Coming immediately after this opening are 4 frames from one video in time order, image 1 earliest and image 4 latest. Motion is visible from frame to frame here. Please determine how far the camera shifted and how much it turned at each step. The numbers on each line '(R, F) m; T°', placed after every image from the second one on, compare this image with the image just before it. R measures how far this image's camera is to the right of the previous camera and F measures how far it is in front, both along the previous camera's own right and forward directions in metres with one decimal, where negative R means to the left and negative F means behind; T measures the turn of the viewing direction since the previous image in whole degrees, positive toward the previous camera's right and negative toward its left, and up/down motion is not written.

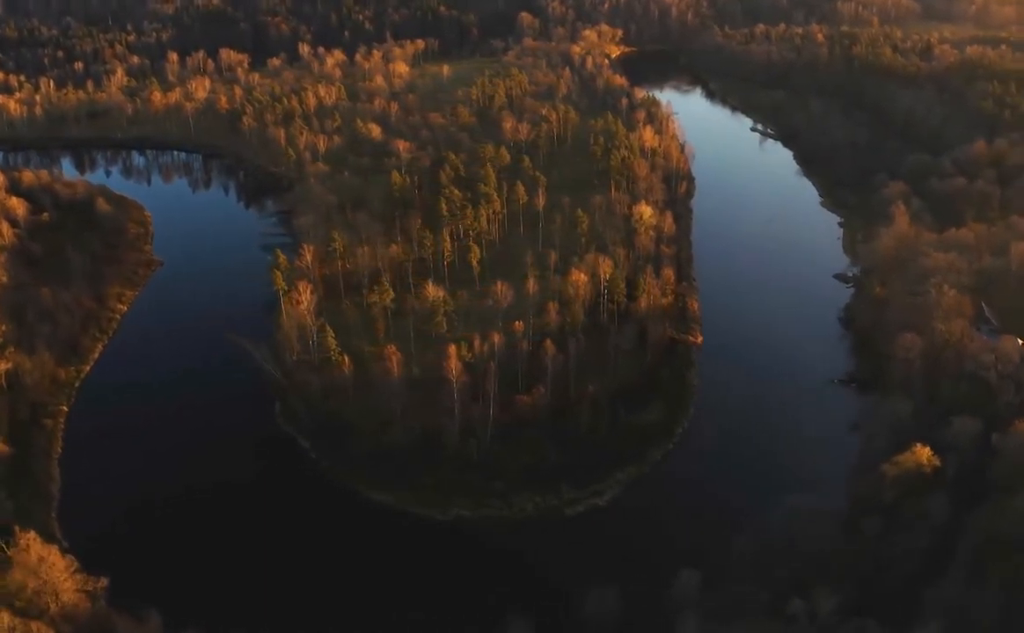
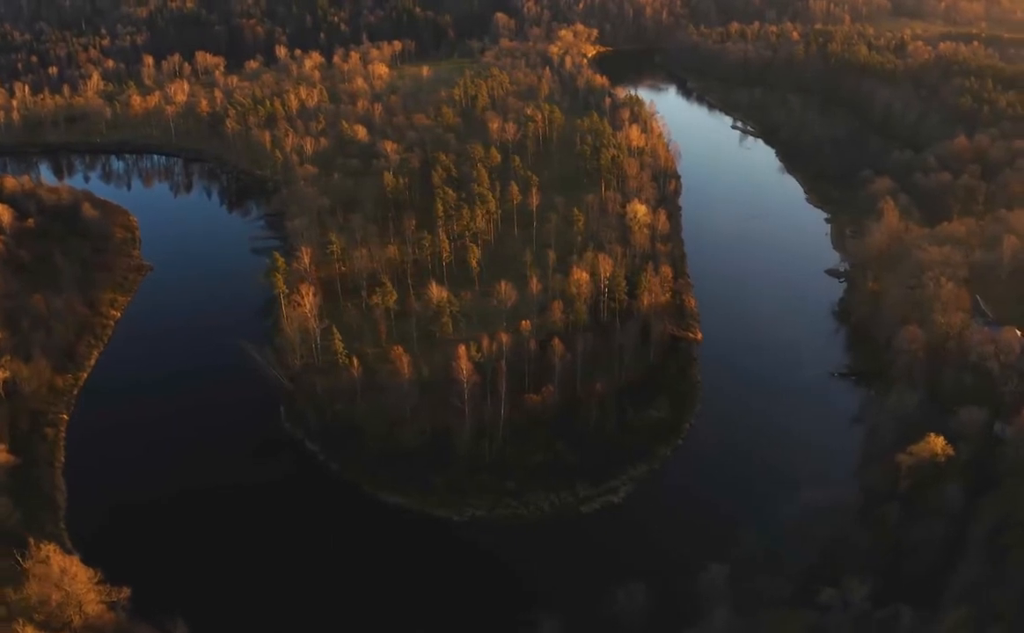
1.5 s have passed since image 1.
(-0.7, +0.1) m; +1°
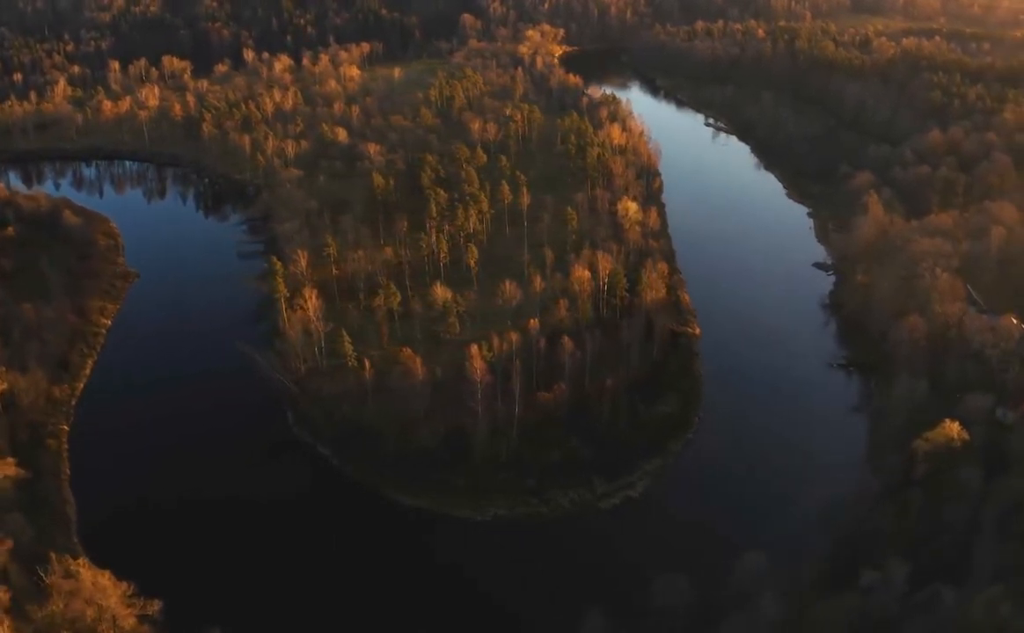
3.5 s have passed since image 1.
(-0.9, +0.2) m; +2°
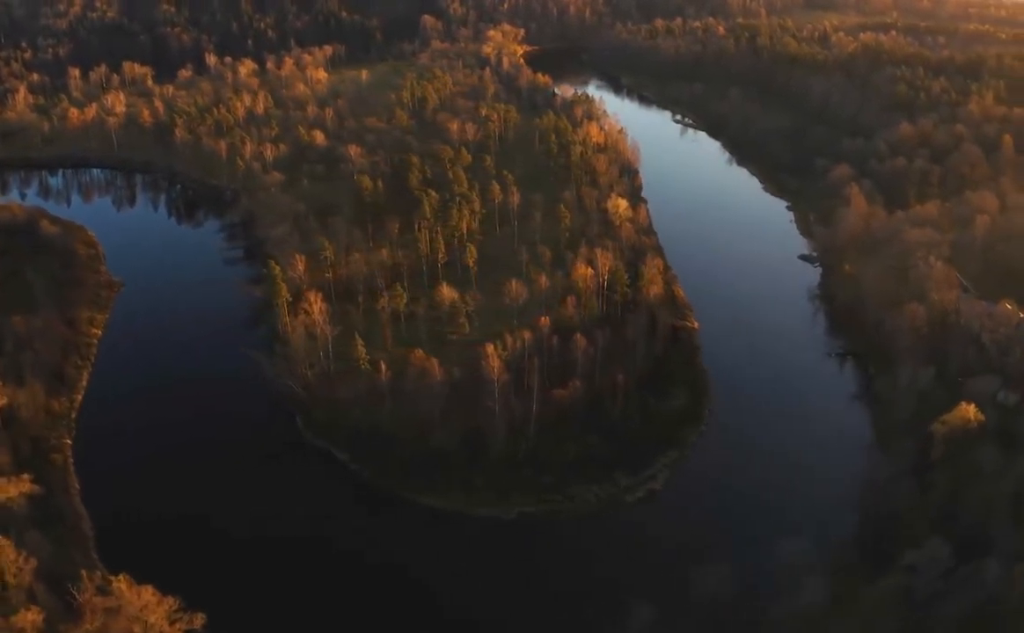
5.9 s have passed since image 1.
(-1.1, +0.2) m; +2°
